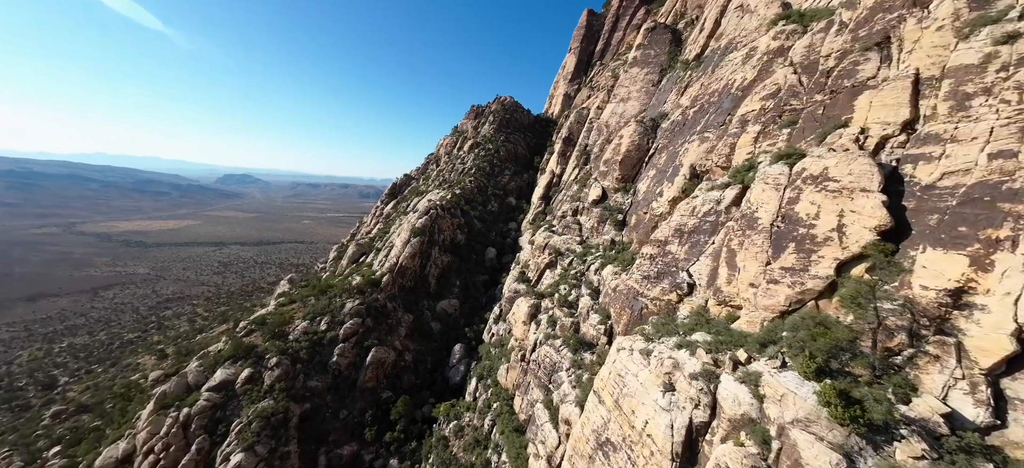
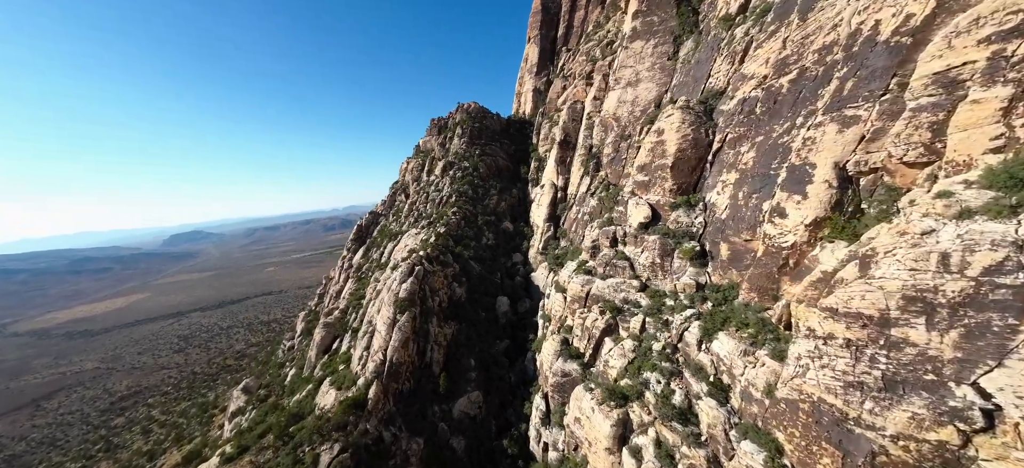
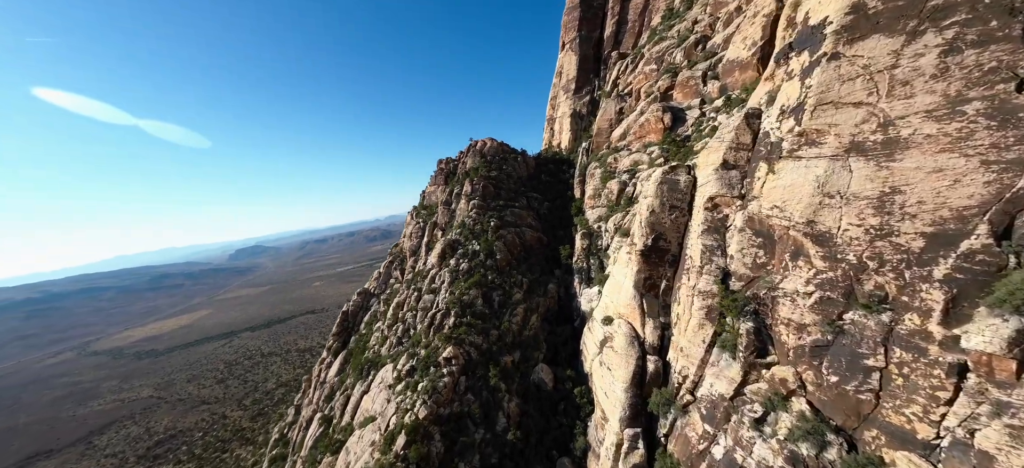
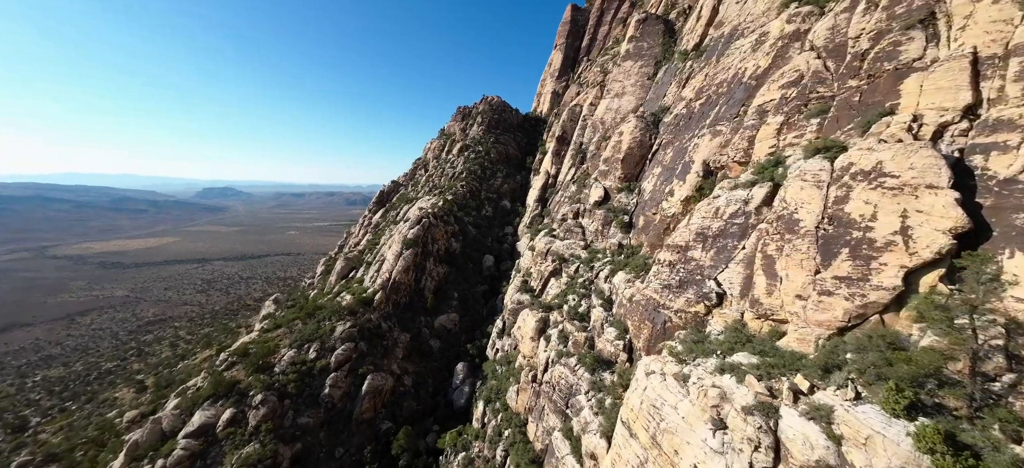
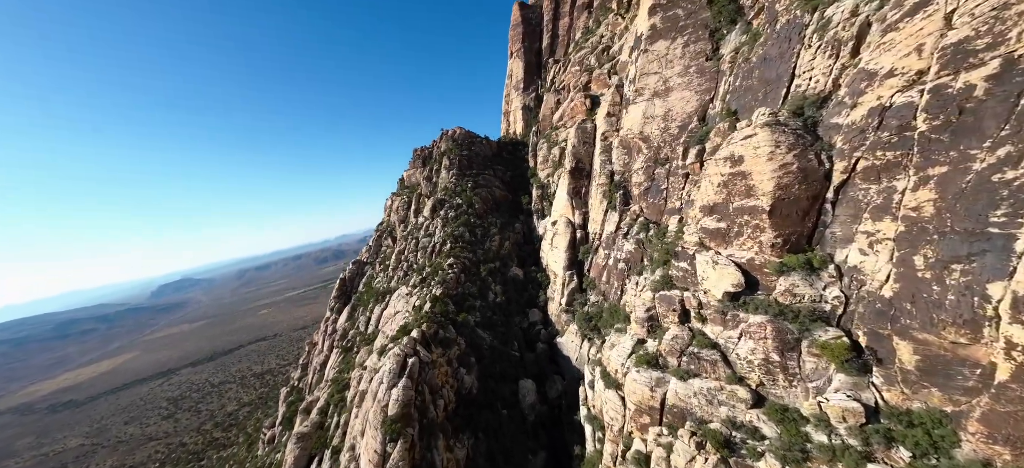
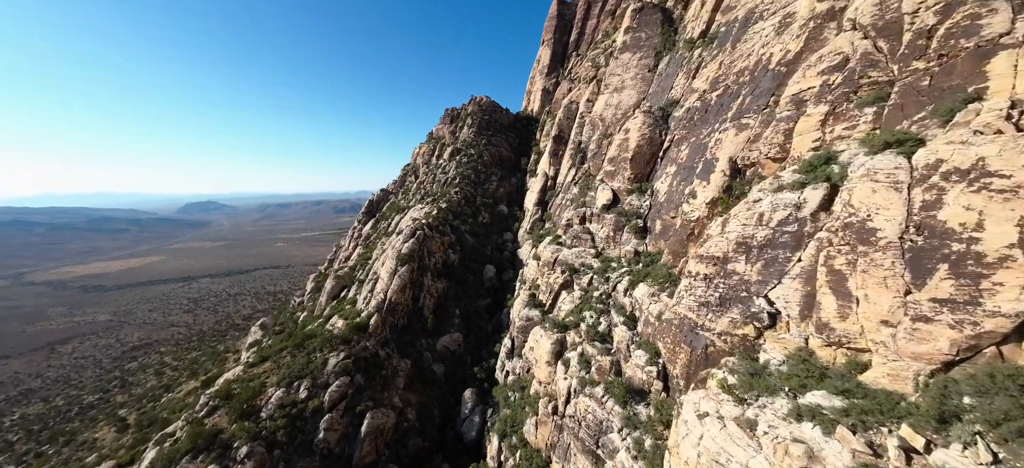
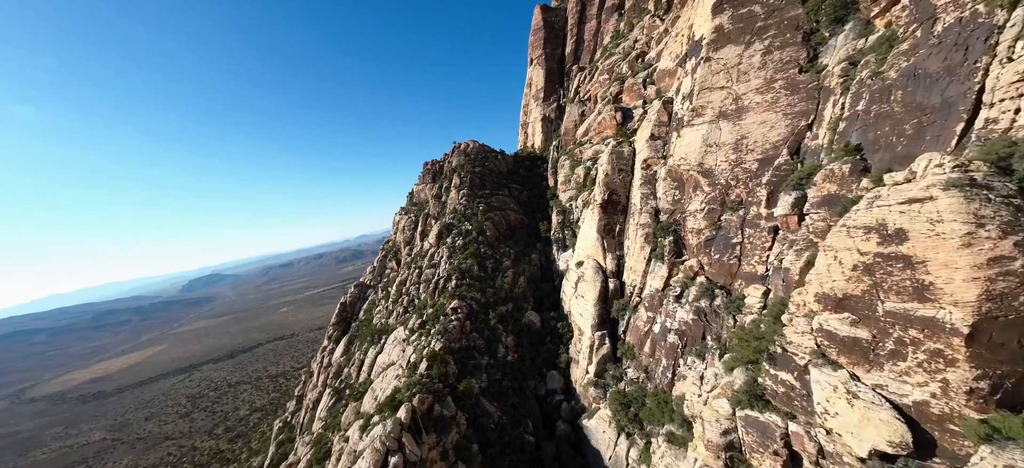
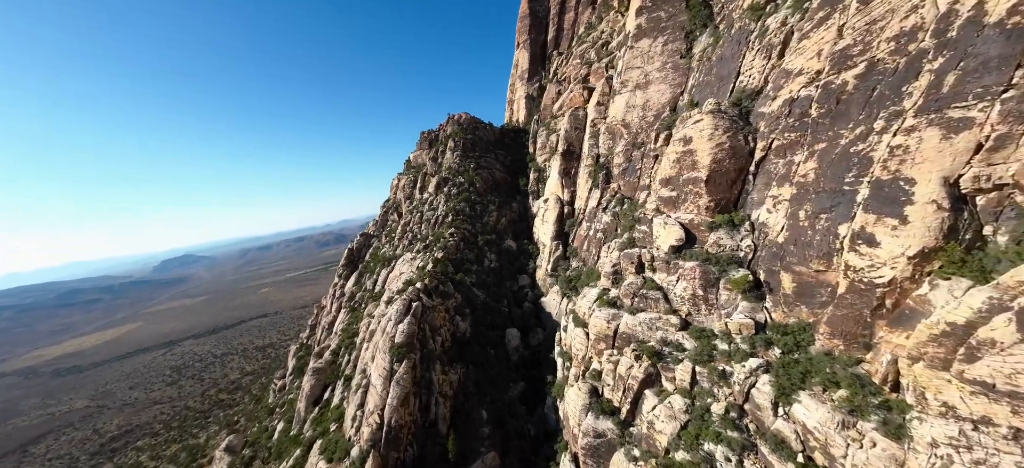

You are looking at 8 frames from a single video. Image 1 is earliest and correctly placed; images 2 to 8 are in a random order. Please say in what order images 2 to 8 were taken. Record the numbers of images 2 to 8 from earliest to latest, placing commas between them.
4, 6, 2, 8, 5, 7, 3
